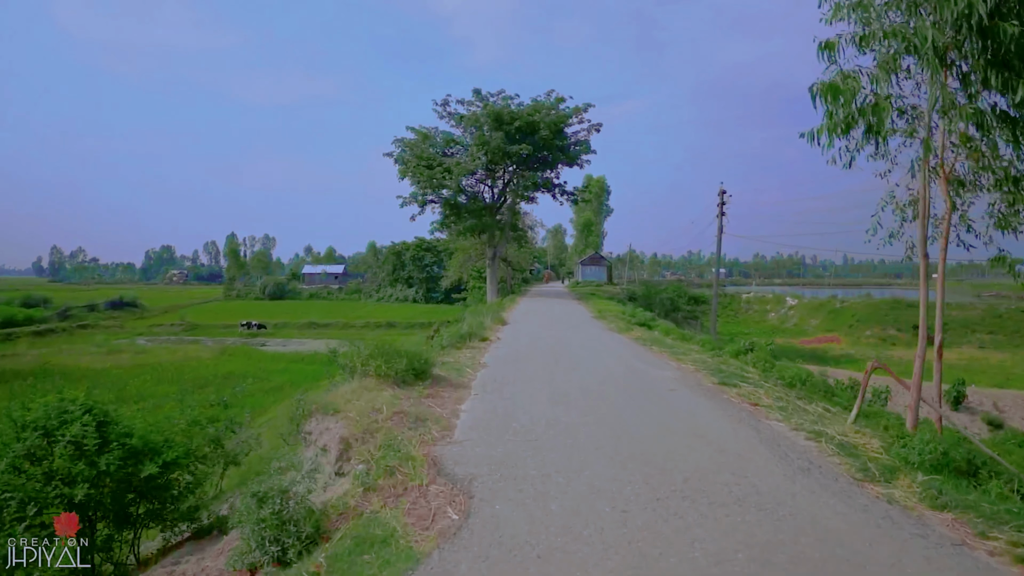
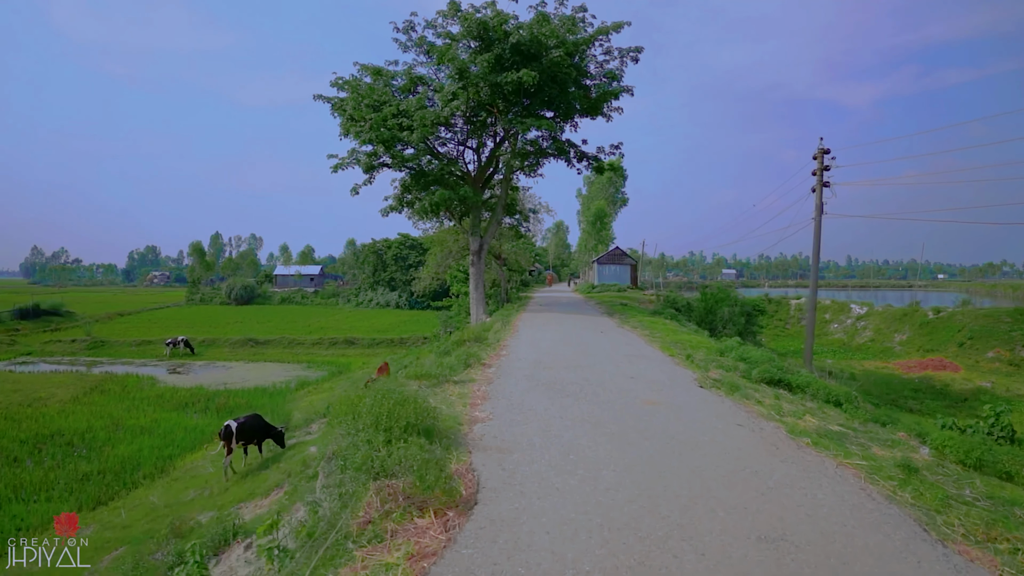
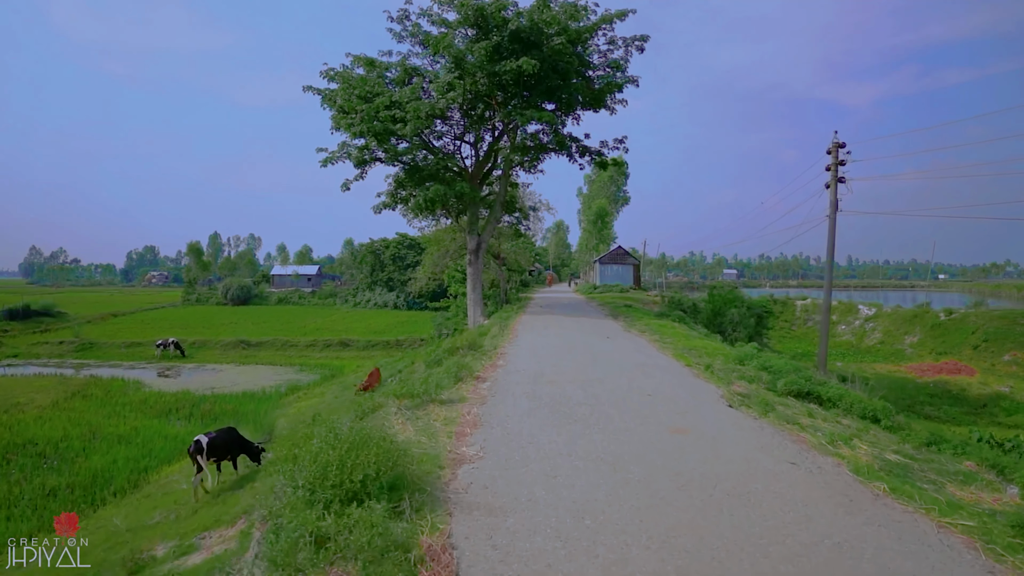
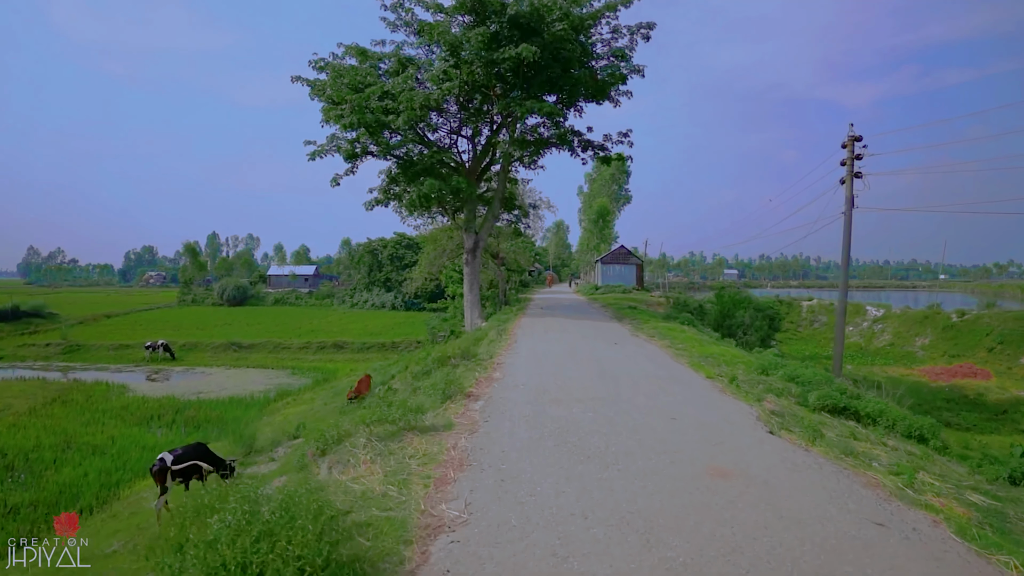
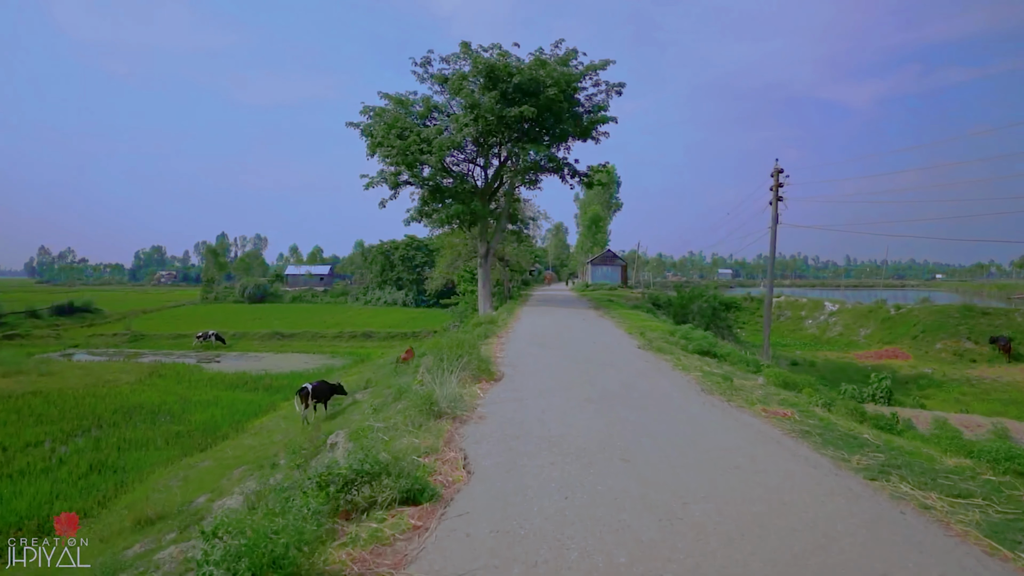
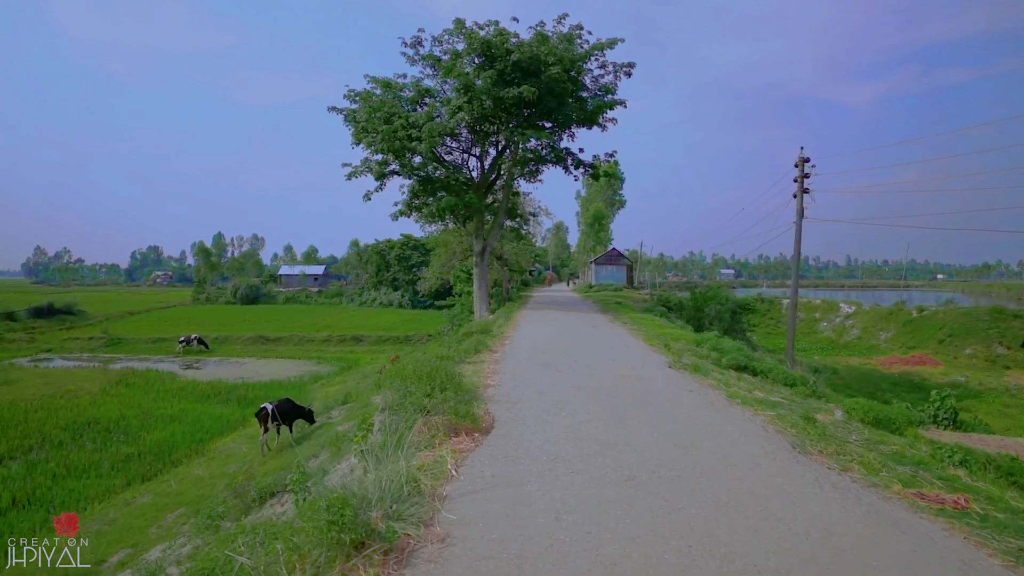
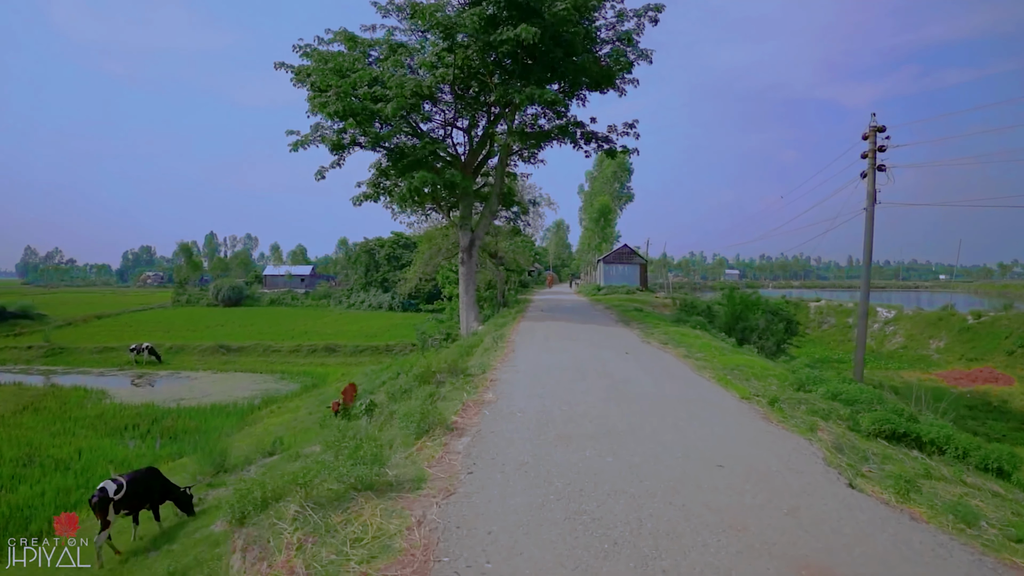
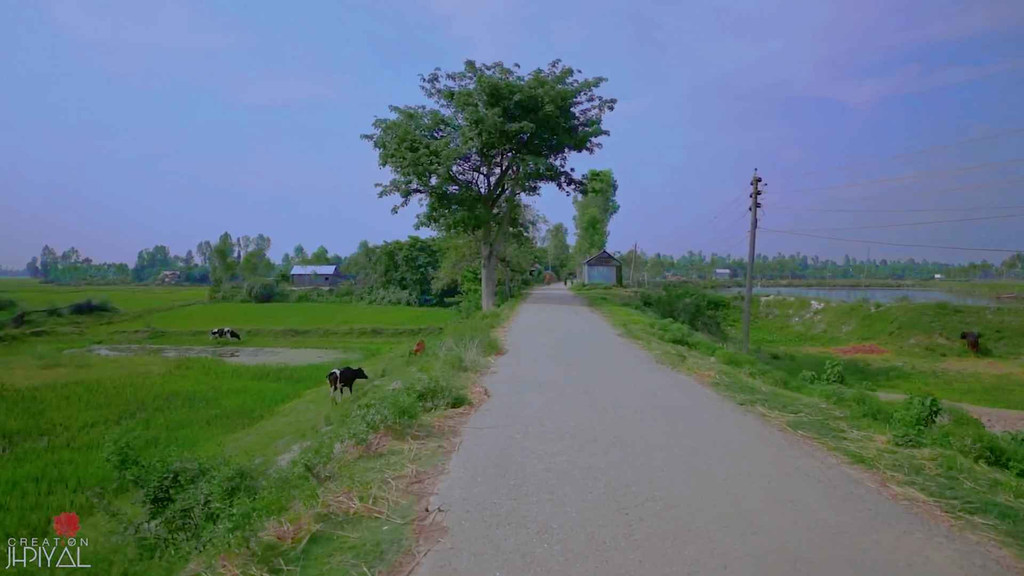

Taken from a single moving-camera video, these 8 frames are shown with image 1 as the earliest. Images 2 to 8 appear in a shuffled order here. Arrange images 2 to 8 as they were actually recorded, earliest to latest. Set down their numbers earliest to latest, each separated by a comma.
8, 5, 6, 2, 3, 4, 7
